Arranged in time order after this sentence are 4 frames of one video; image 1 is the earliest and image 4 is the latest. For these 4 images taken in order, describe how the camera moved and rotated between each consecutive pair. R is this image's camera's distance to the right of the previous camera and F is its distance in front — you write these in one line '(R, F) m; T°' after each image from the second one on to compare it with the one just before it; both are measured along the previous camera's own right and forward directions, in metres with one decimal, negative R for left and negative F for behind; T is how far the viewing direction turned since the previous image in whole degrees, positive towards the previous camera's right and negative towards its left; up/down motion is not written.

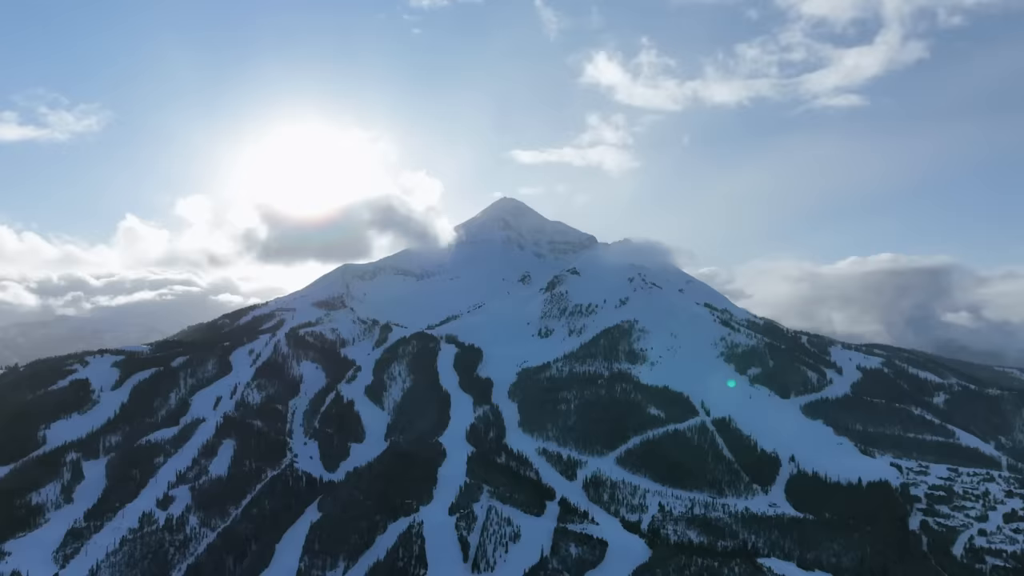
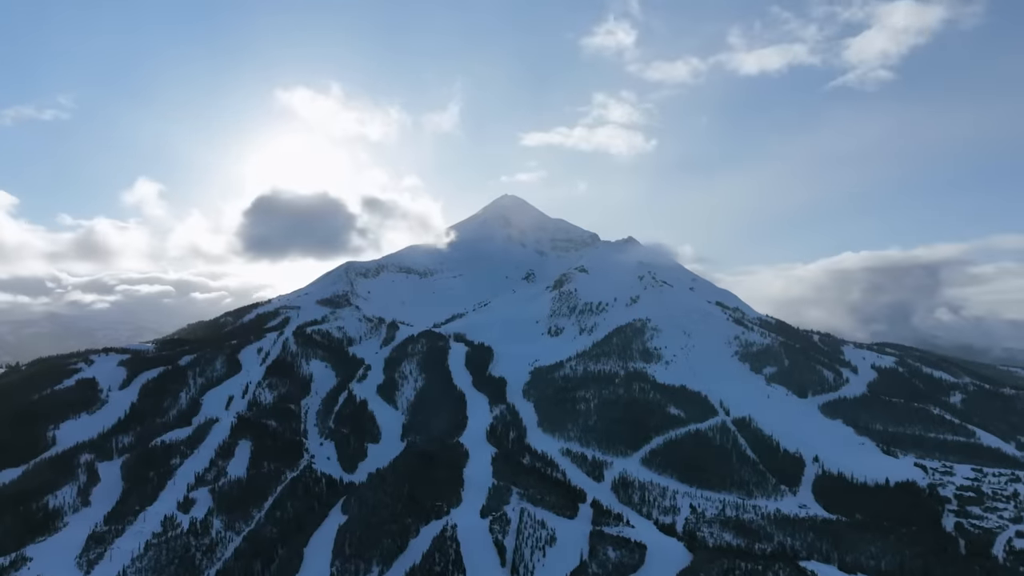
(-6.2, +2.3) m; +1°
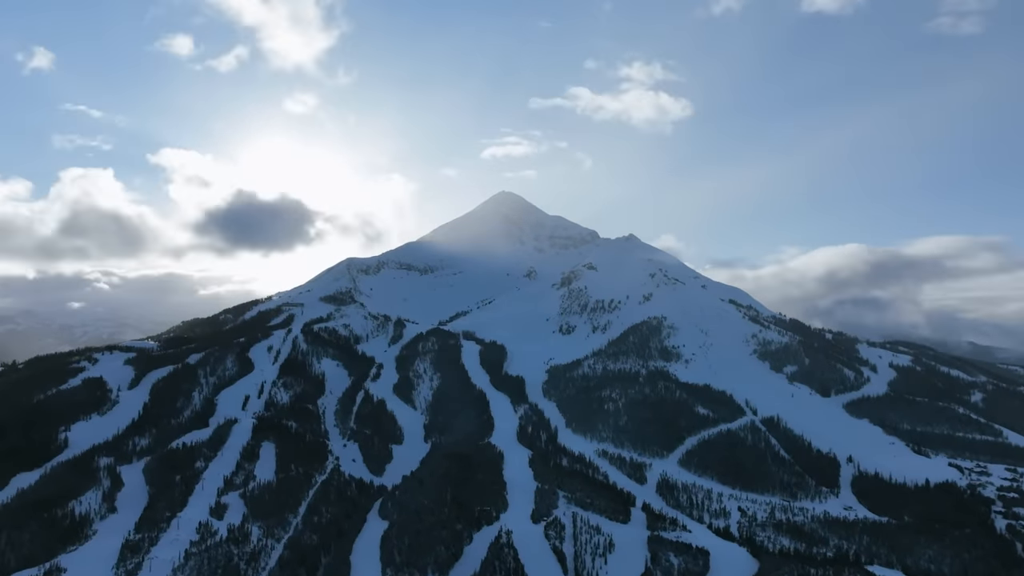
(-10.3, +3.6) m; +1°
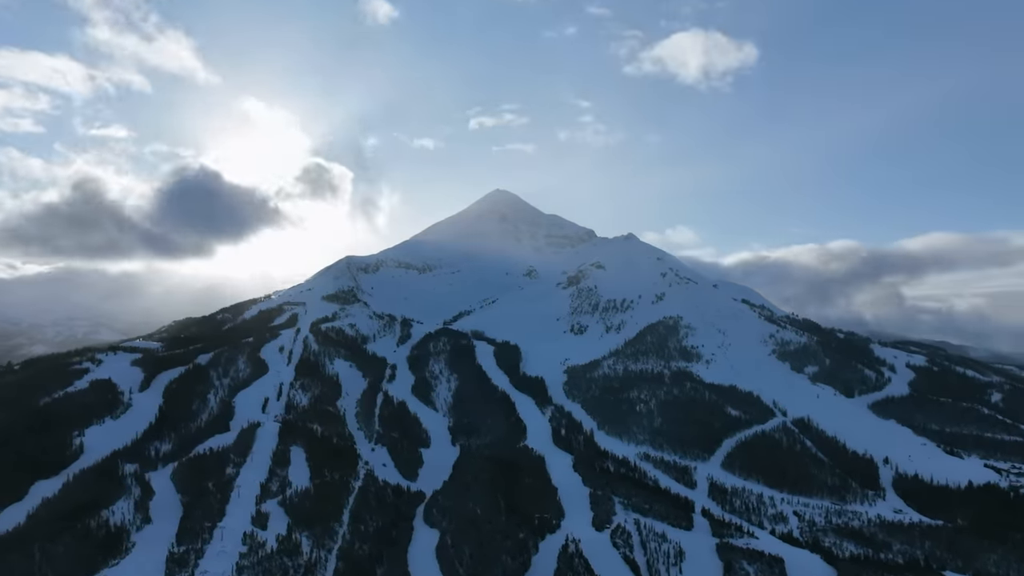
(-11.9, +3.8) m; +2°
